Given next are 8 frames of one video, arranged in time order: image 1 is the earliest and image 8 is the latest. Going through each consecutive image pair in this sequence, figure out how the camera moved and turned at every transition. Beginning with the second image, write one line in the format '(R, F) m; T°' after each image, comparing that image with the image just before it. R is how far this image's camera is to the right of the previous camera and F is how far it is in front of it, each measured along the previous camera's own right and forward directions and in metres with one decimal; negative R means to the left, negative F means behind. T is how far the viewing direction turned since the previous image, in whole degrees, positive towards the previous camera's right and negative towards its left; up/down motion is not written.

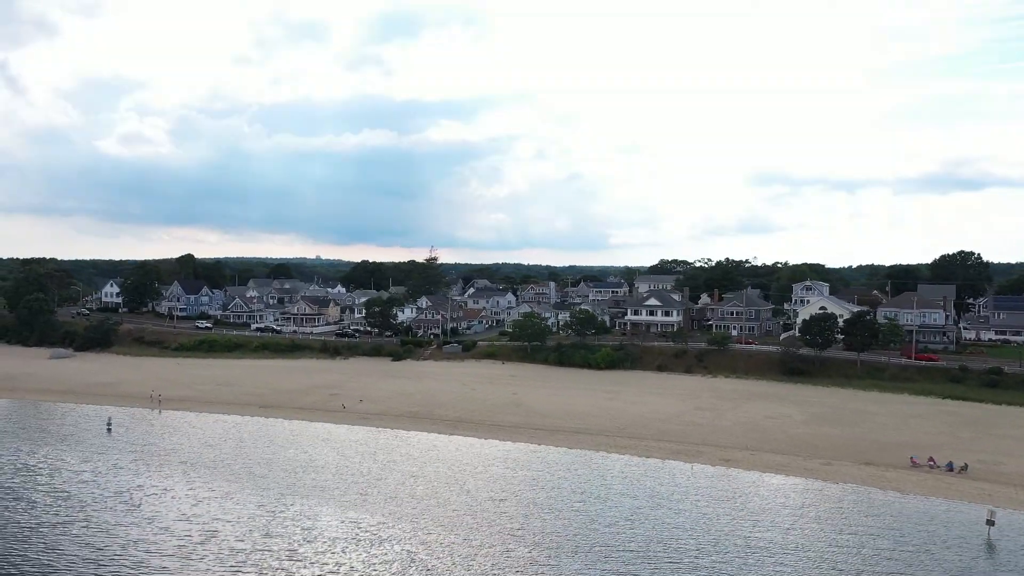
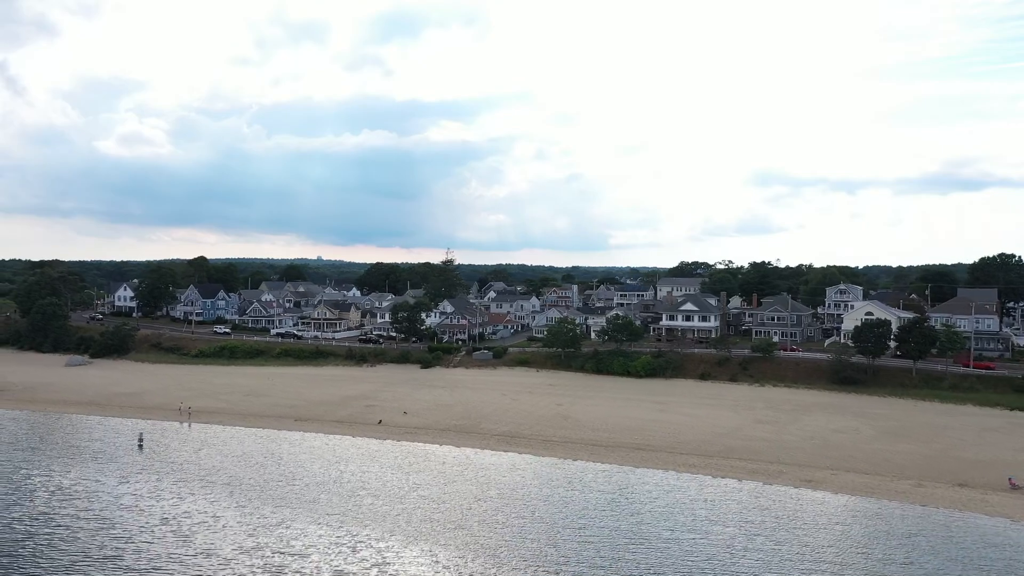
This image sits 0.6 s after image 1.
(-1.6, +1.5) m; 0°
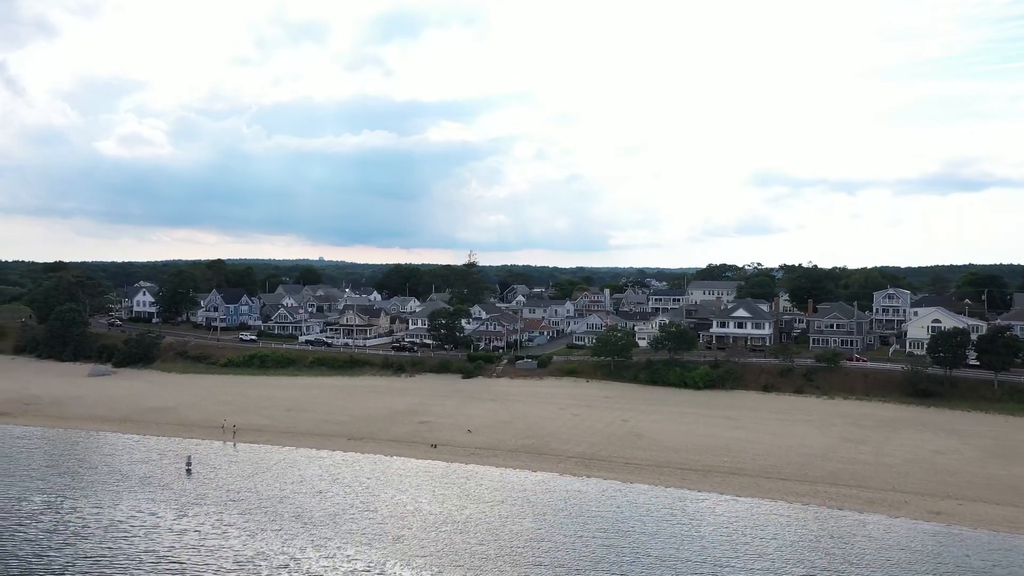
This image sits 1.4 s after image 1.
(-2.2, +2.1) m; 0°
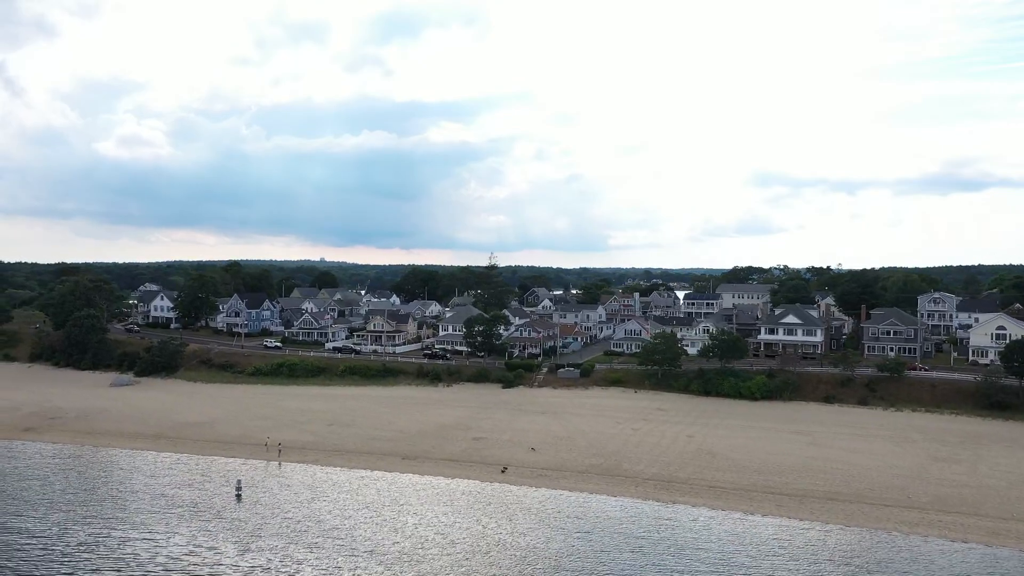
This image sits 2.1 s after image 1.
(-1.9, +1.8) m; 0°
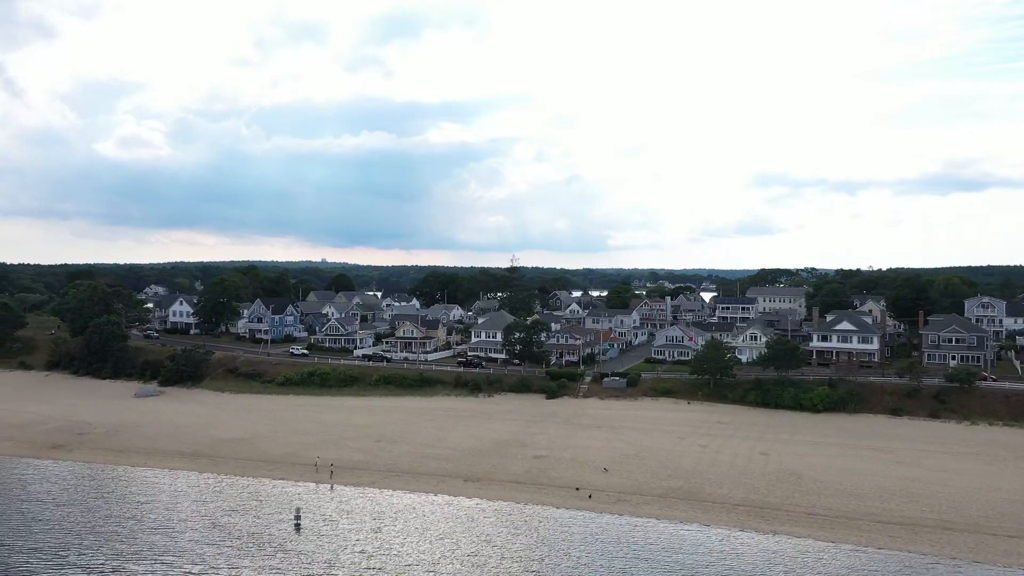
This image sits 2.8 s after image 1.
(-1.9, +1.8) m; 0°
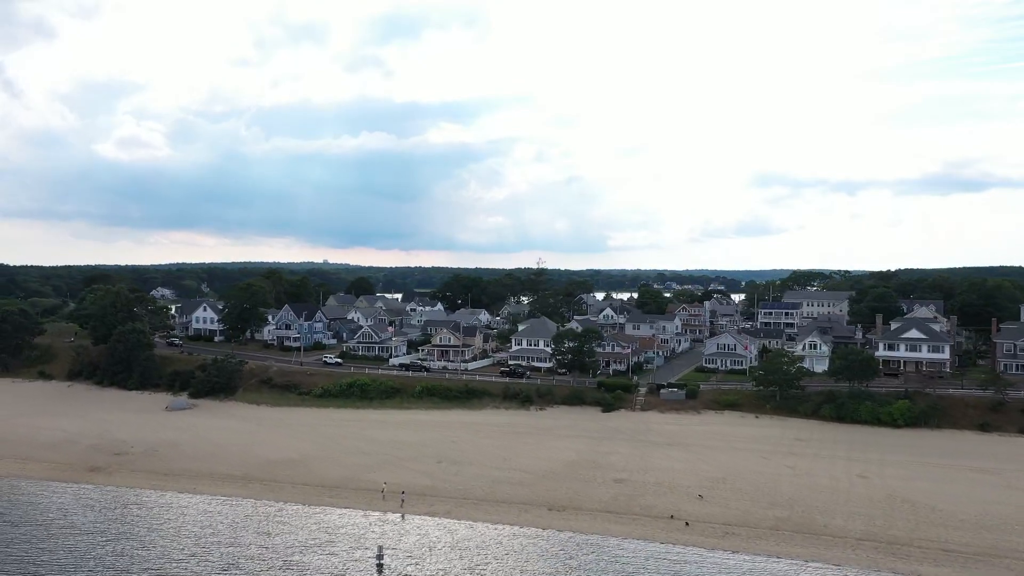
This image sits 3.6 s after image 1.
(-2.2, +2.1) m; 0°
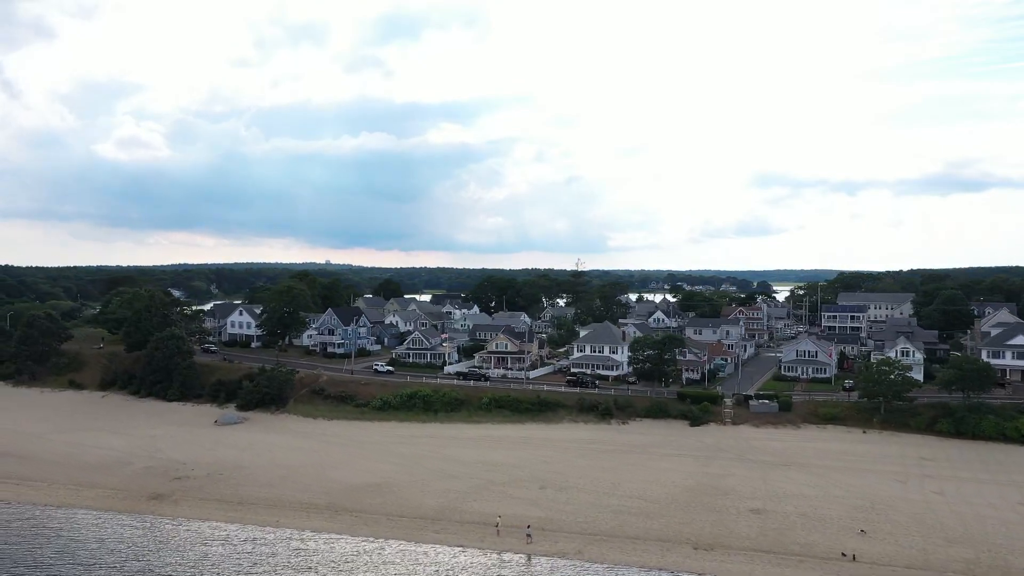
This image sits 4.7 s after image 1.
(-3.0, +2.9) m; 0°
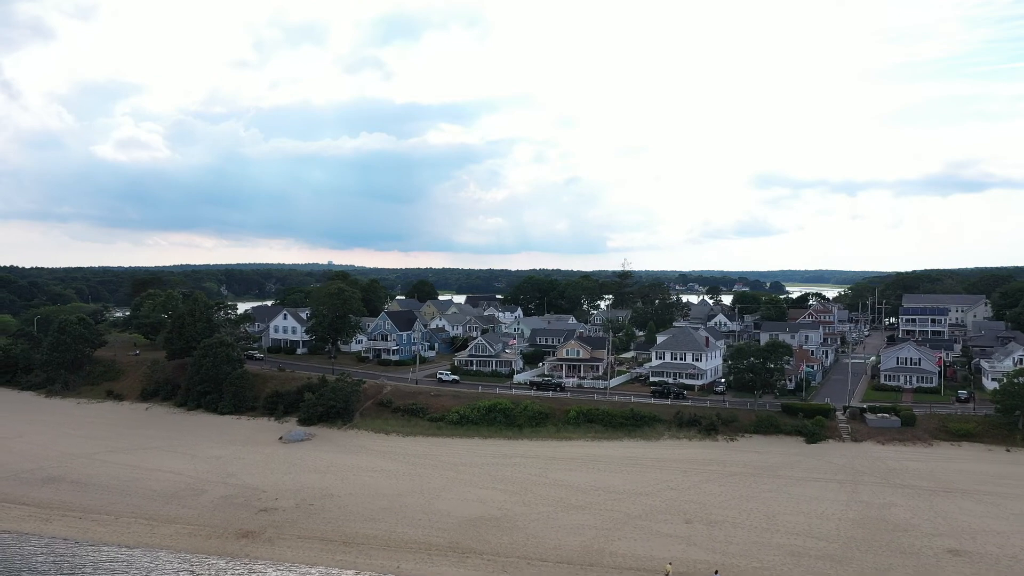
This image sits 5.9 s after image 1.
(-3.2, +3.2) m; 0°
